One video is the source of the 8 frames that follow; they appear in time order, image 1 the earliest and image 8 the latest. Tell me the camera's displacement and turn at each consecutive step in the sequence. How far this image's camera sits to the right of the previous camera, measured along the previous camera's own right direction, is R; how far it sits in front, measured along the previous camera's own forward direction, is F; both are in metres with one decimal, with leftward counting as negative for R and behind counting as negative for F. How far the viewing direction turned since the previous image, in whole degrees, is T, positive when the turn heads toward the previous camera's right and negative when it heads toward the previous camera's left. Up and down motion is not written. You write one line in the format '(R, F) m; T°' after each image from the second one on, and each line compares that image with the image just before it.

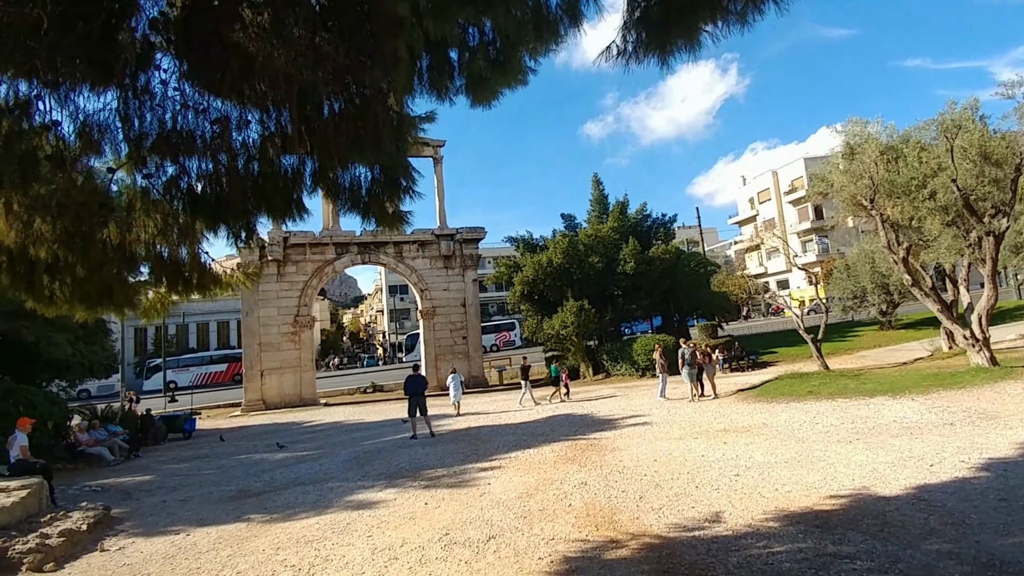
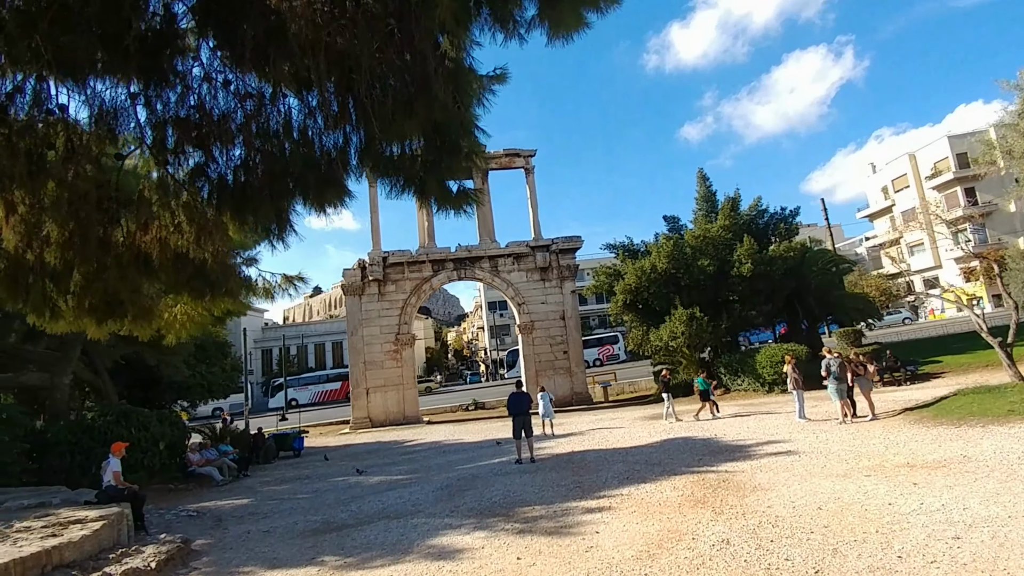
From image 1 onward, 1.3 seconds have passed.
(0.0, +1.1) m; -10°
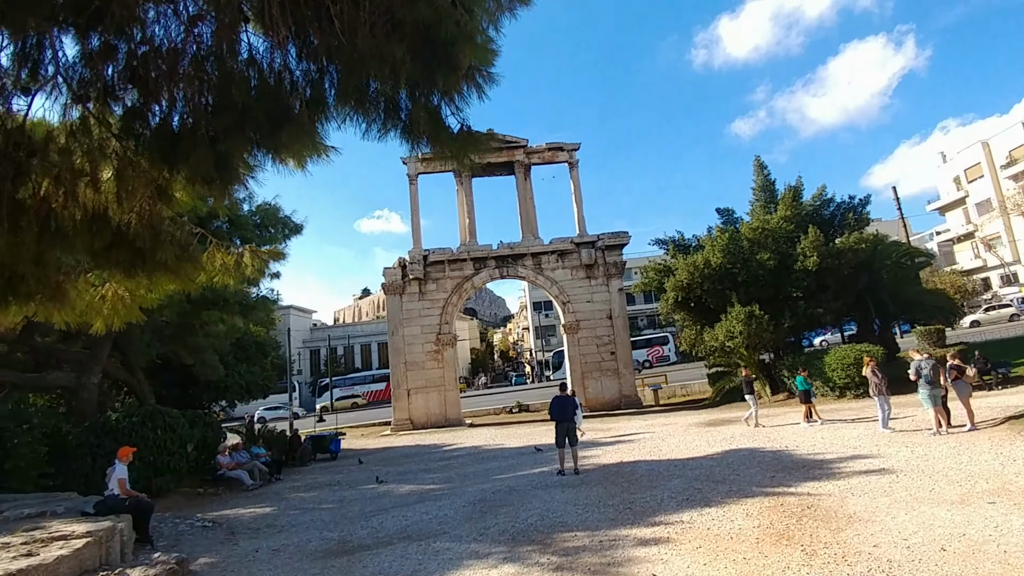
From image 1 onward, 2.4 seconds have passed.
(+0.1, +0.9) m; -5°
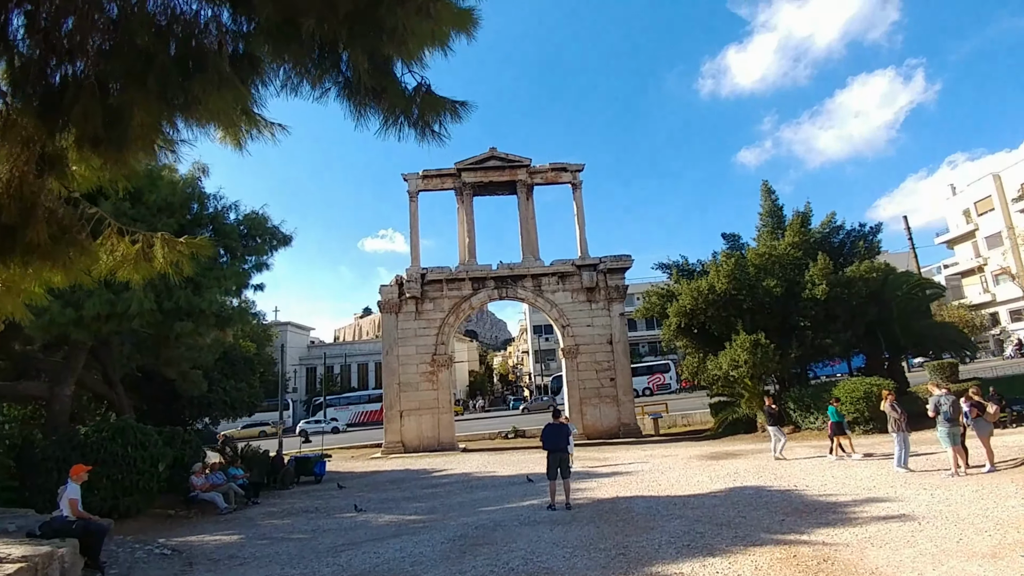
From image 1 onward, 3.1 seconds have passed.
(+0.2, +0.6) m; 0°
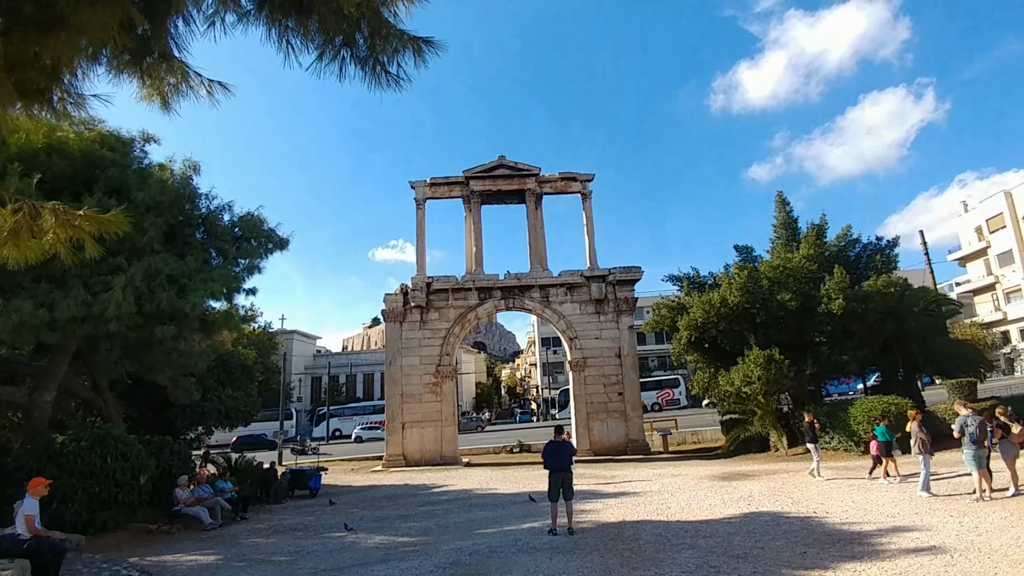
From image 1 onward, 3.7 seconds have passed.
(+0.1, +0.5) m; -1°
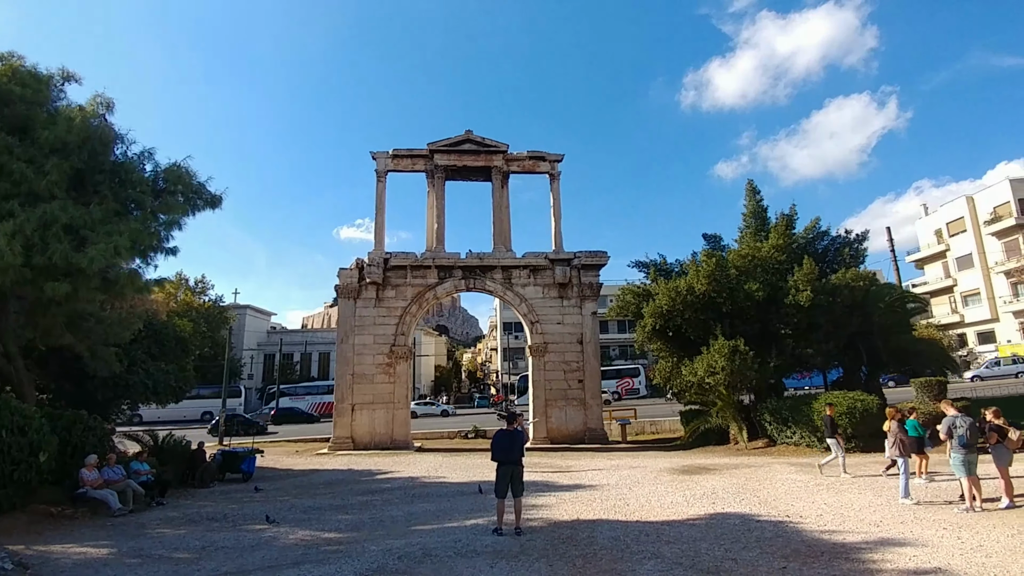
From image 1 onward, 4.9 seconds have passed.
(+0.2, +1.0) m; +4°
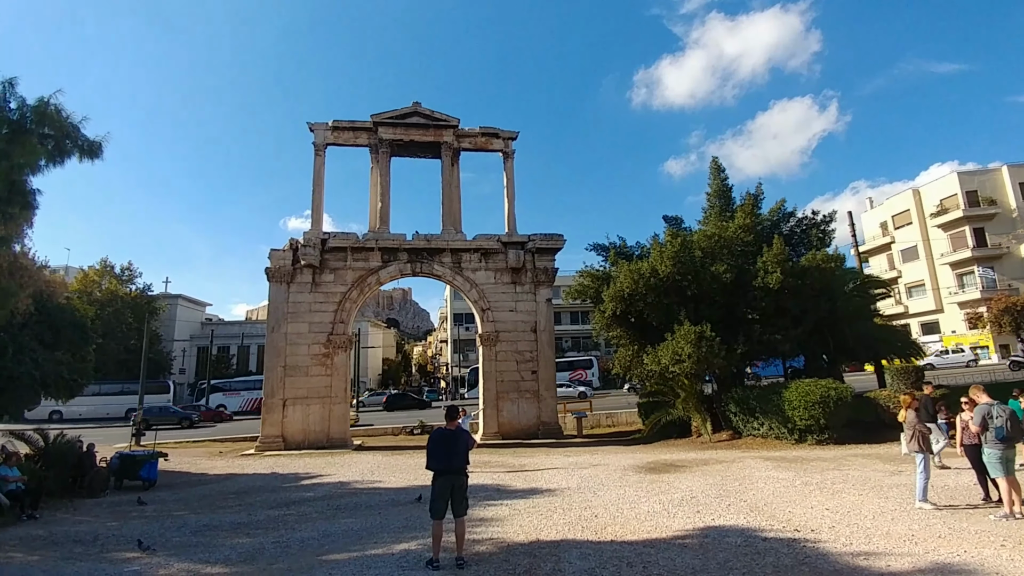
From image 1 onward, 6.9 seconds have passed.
(+0.1, +1.6) m; +5°
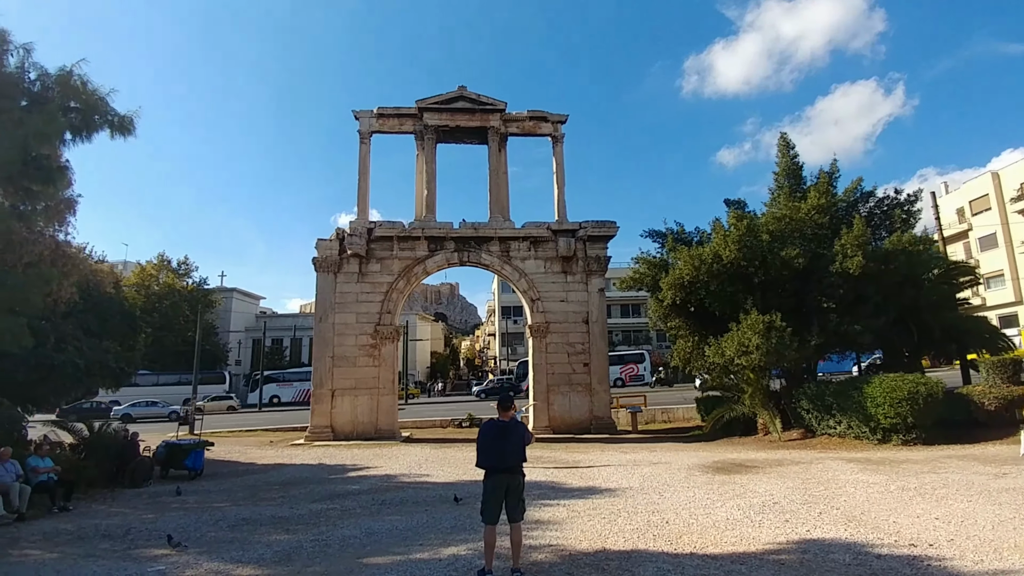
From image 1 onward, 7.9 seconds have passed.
(-0.1, +0.7) m; -5°
